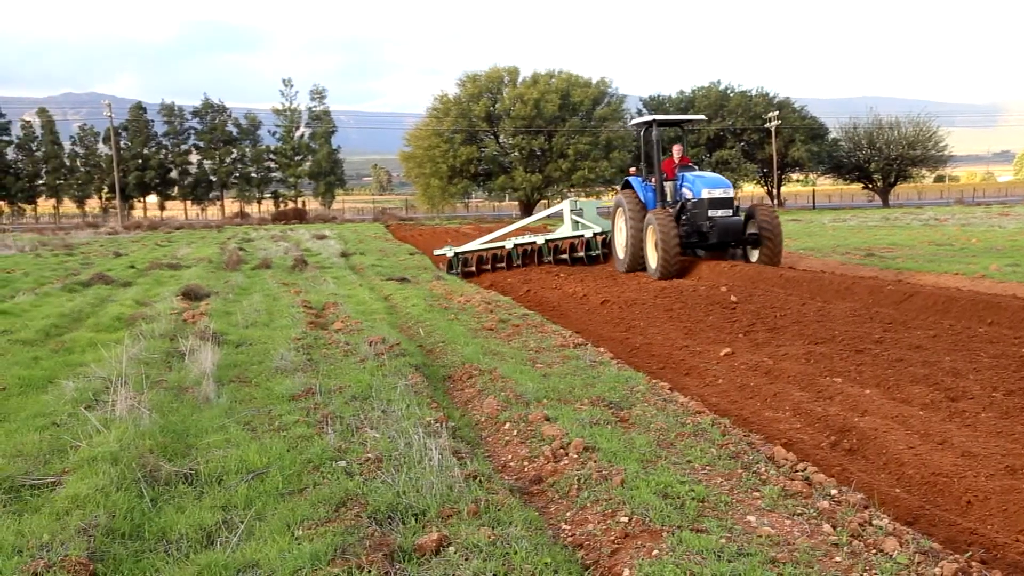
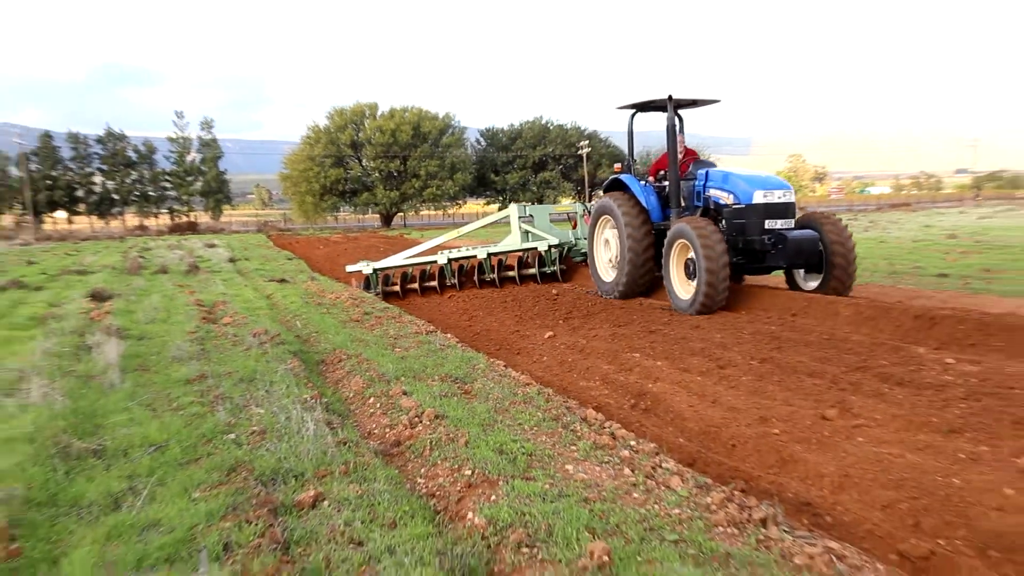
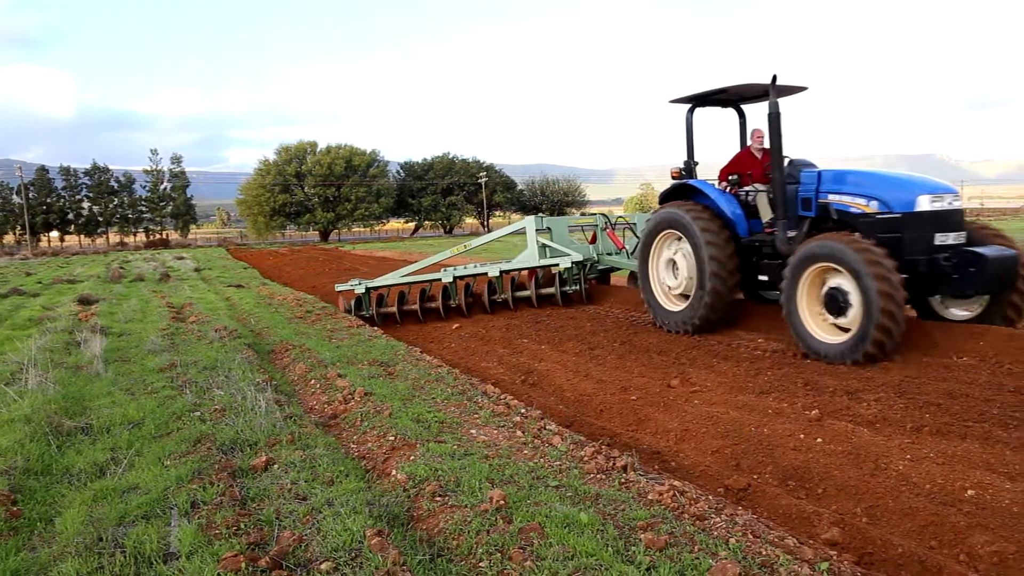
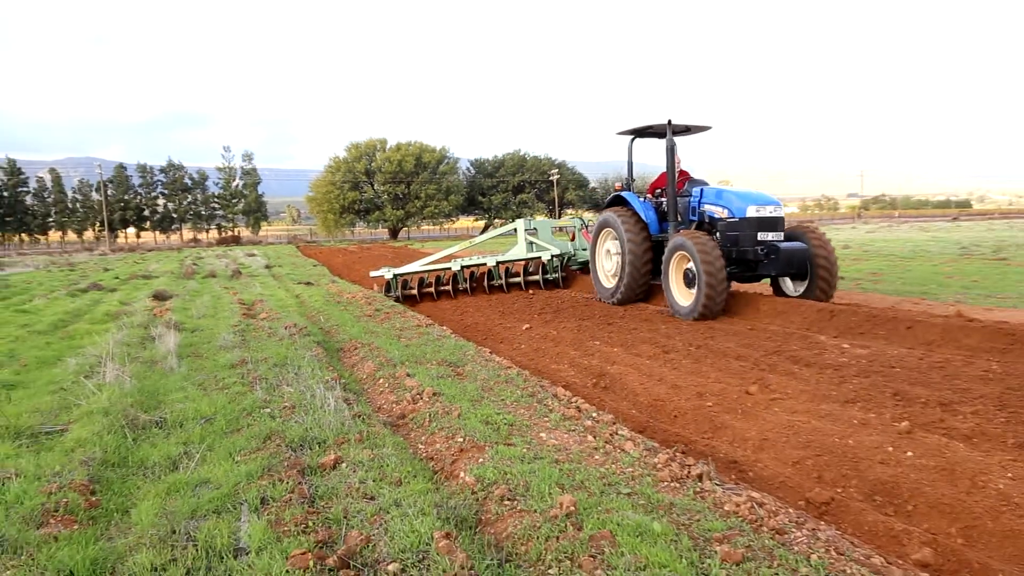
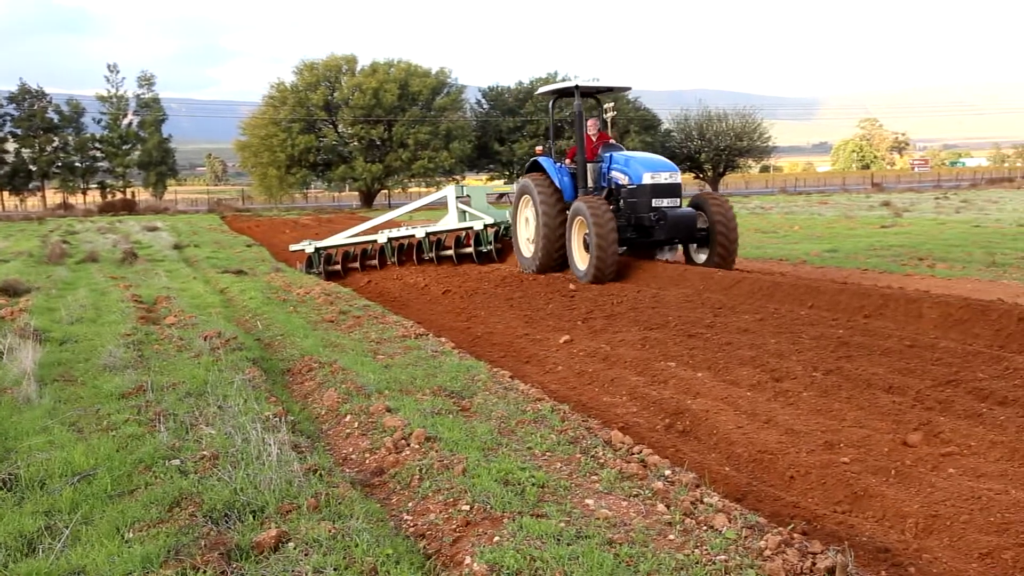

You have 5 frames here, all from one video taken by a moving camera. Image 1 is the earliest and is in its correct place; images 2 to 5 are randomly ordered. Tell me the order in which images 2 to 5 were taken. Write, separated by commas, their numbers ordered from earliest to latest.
5, 2, 4, 3
